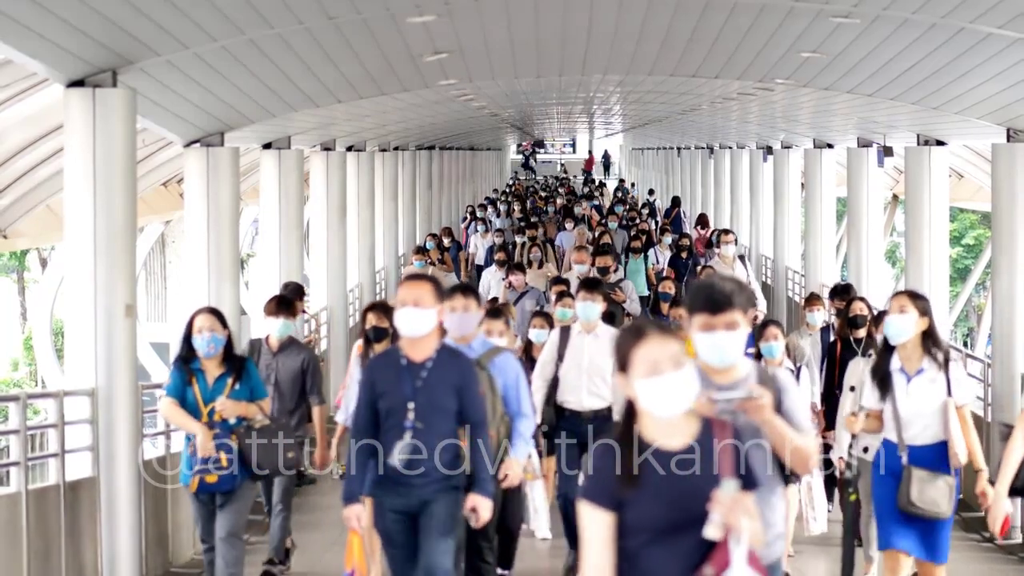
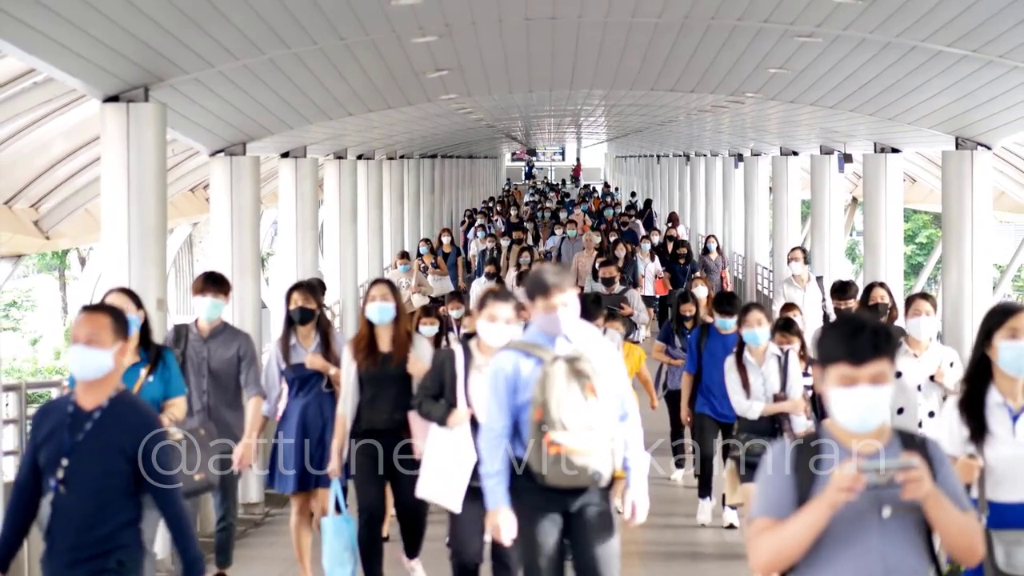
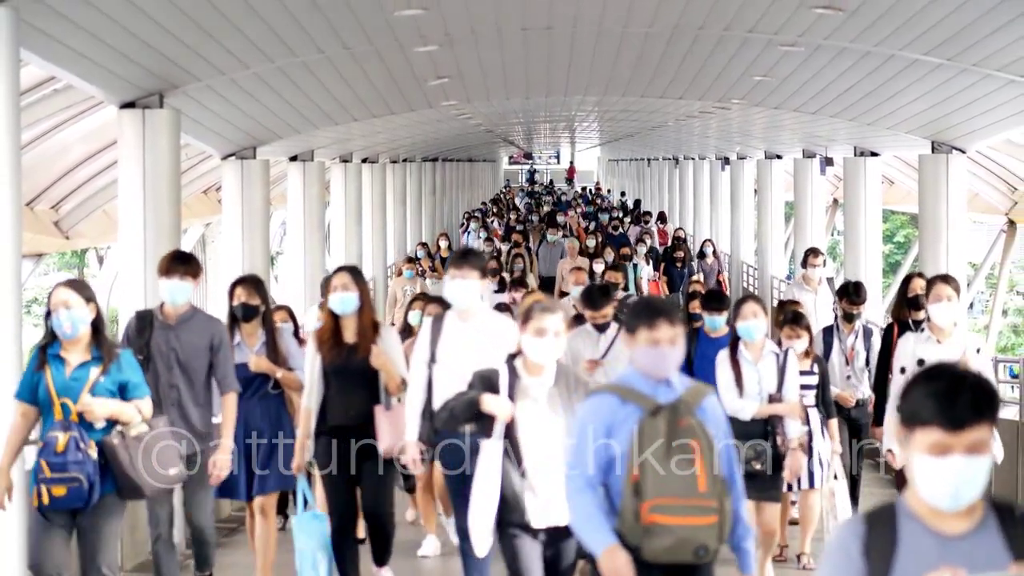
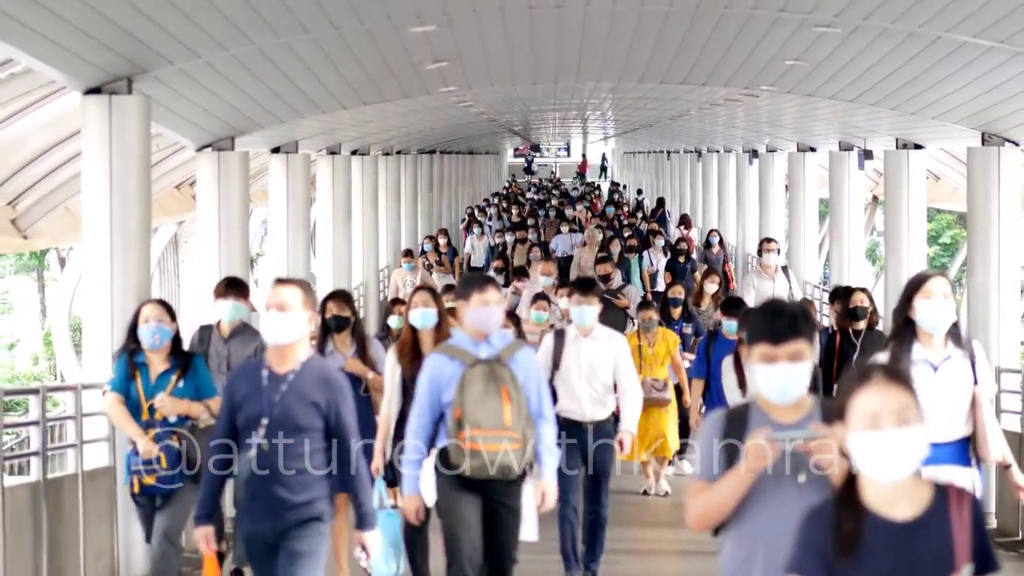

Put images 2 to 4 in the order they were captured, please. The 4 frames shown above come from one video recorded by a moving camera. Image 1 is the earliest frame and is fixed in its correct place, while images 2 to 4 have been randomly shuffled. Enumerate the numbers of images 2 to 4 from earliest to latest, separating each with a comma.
4, 2, 3
